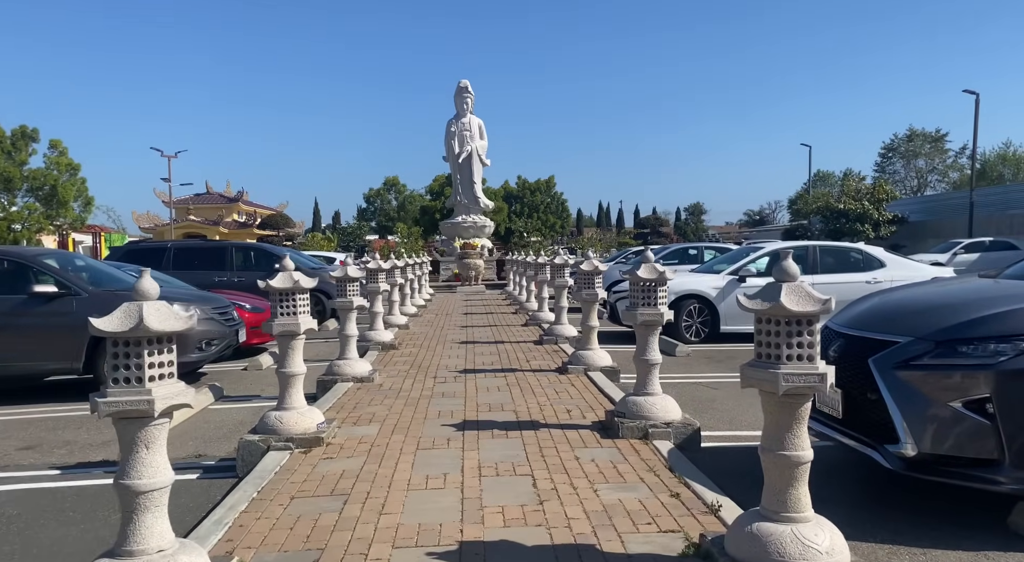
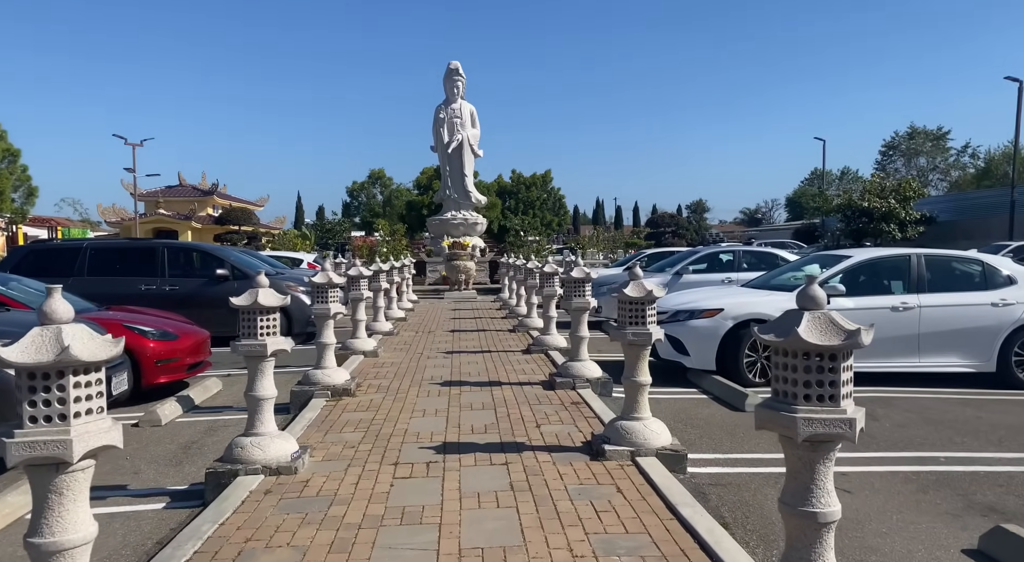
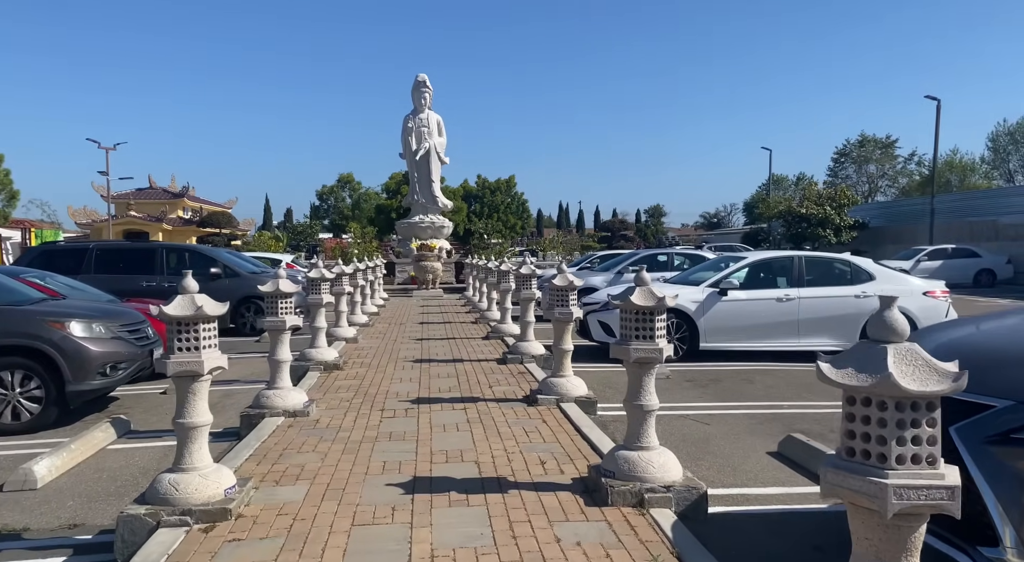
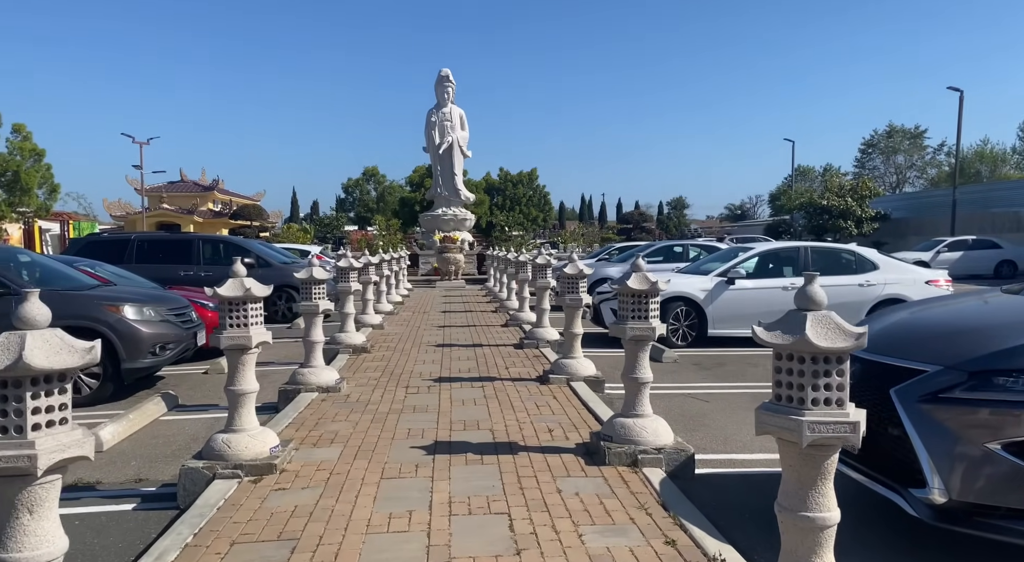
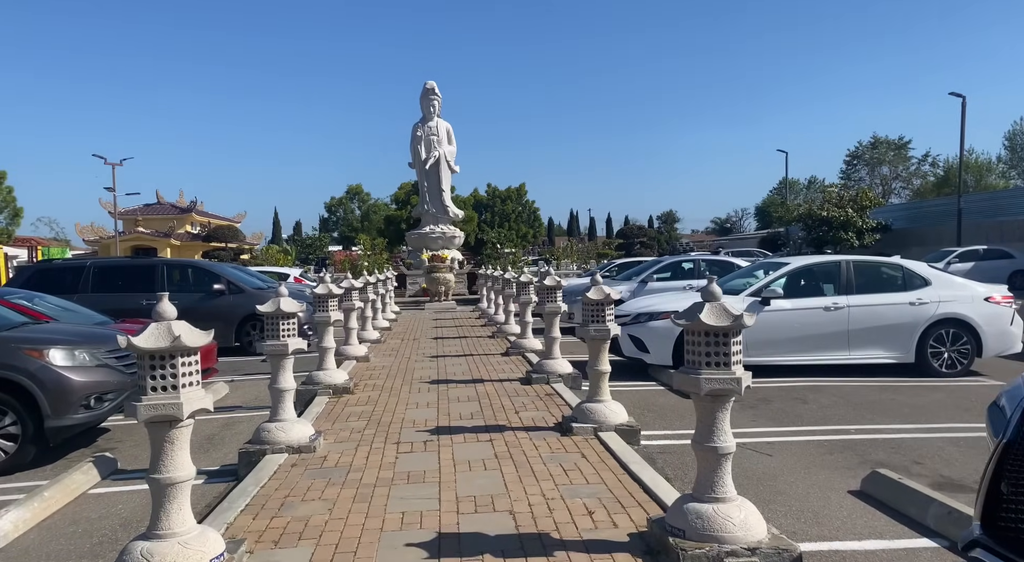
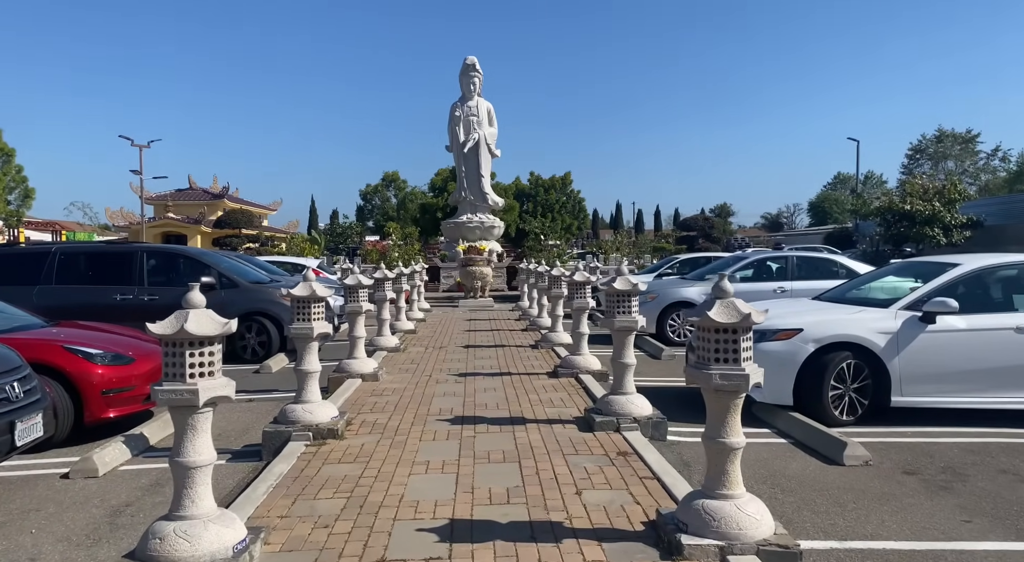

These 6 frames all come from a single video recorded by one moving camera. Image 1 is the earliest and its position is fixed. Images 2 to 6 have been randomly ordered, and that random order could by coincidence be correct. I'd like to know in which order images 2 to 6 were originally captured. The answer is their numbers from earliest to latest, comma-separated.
4, 3, 5, 2, 6
